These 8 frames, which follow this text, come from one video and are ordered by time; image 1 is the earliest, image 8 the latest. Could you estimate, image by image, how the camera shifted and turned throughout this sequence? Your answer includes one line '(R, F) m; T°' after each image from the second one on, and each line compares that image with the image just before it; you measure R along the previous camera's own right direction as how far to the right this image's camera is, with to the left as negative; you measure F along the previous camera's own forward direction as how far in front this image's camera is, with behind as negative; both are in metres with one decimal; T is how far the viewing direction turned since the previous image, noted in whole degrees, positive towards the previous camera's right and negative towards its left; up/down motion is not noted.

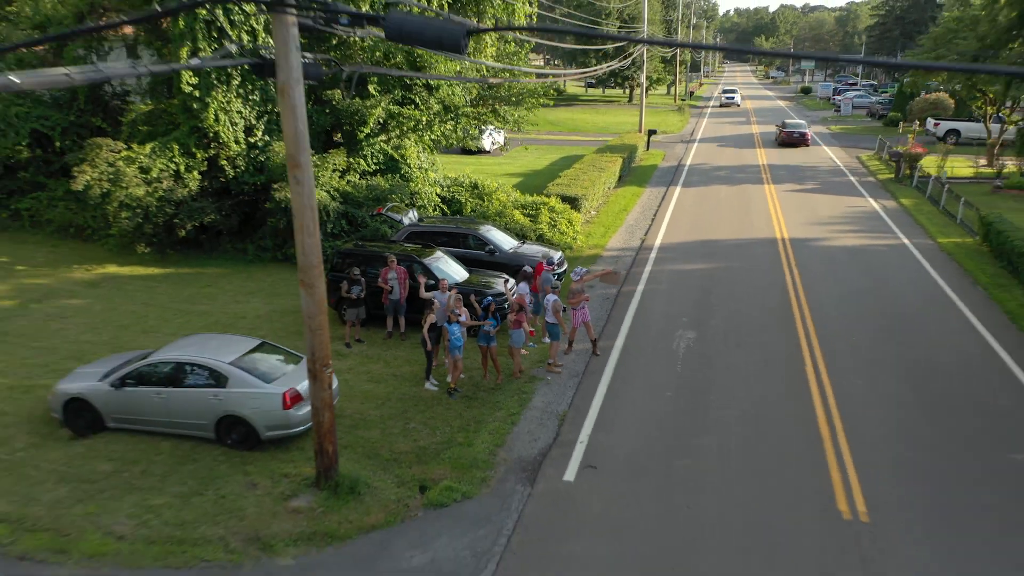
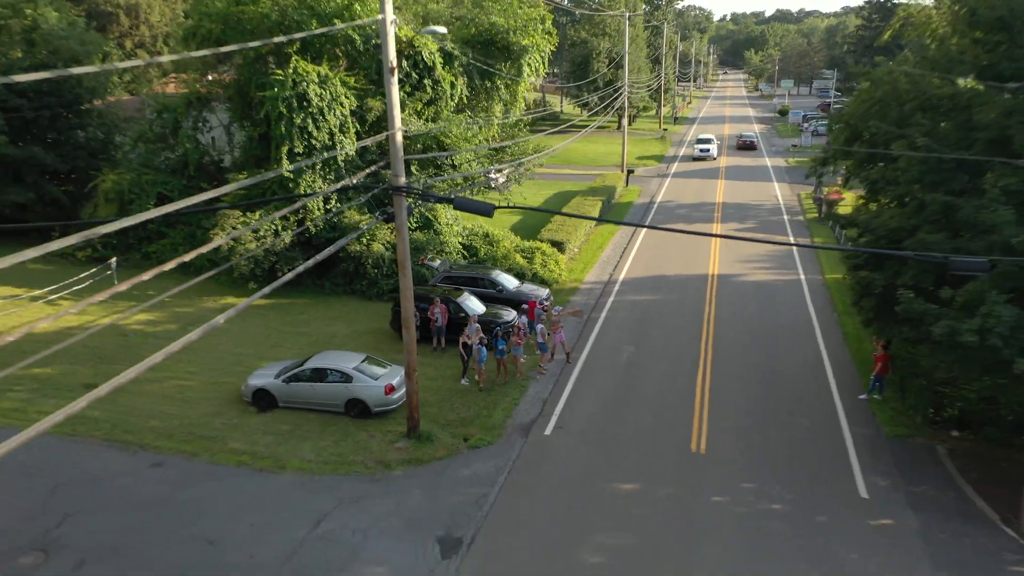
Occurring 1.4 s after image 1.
(0.0, -5.1) m; 0°
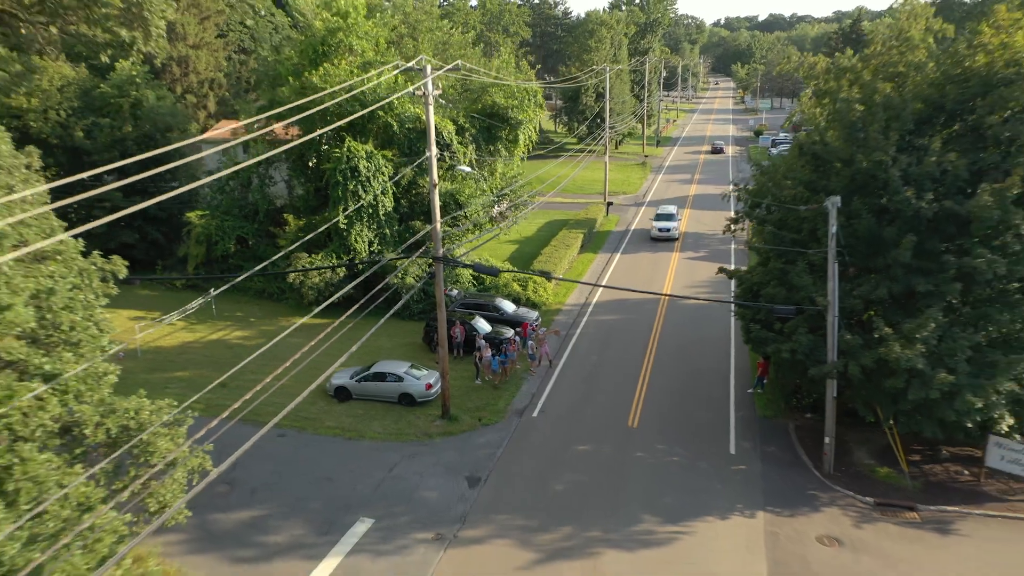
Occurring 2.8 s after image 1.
(0.0, -5.8) m; 0°
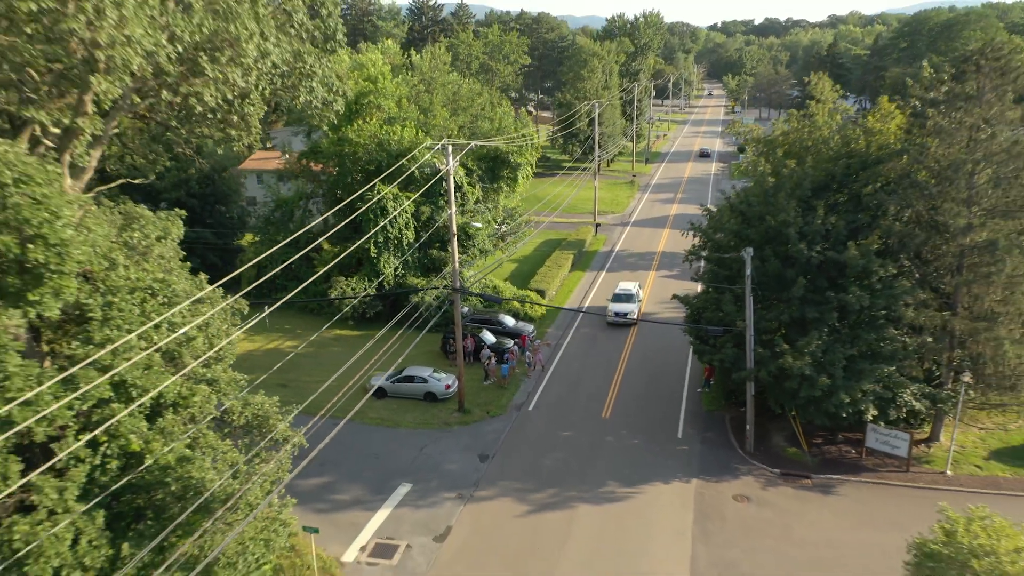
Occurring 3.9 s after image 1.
(0.0, -5.0) m; 0°
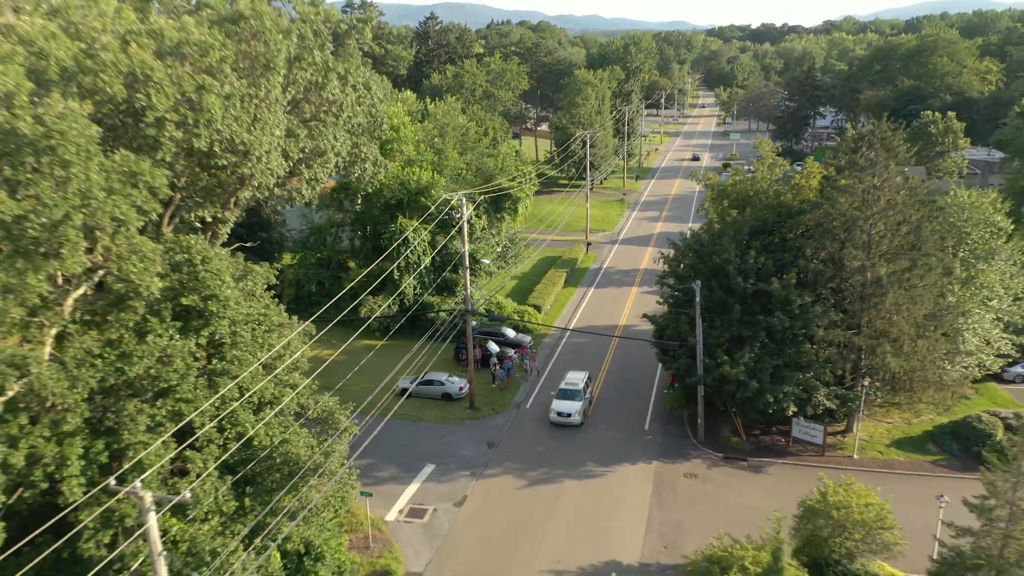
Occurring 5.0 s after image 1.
(0.0, -5.3) m; 0°
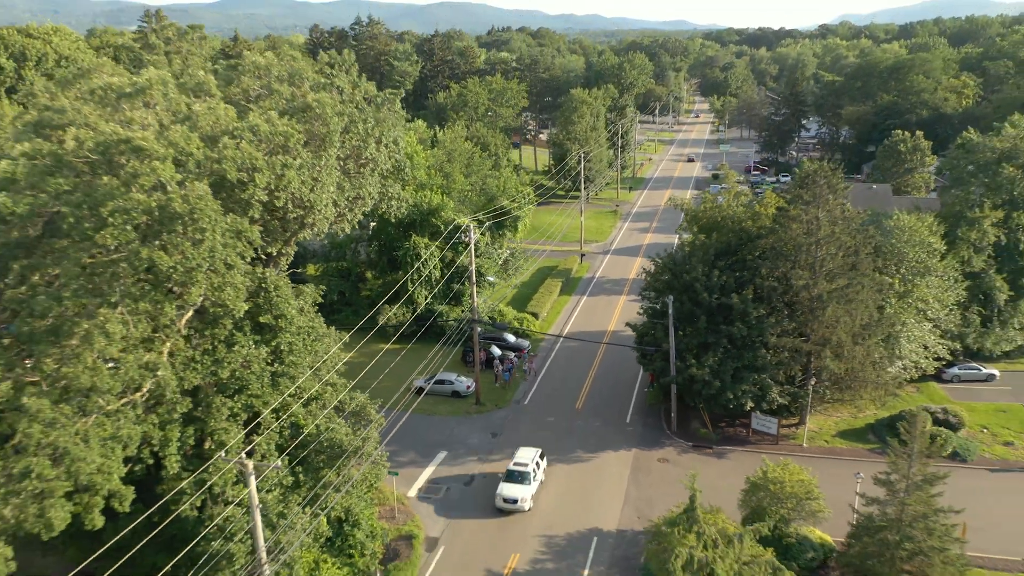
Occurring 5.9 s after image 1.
(0.0, -4.3) m; 0°
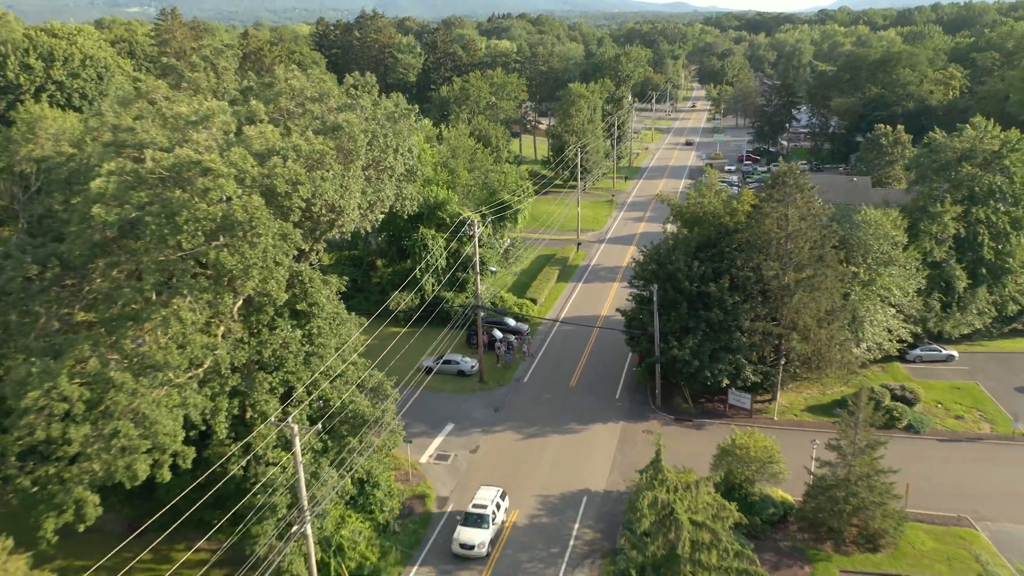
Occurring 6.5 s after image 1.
(0.0, -3.1) m; 0°
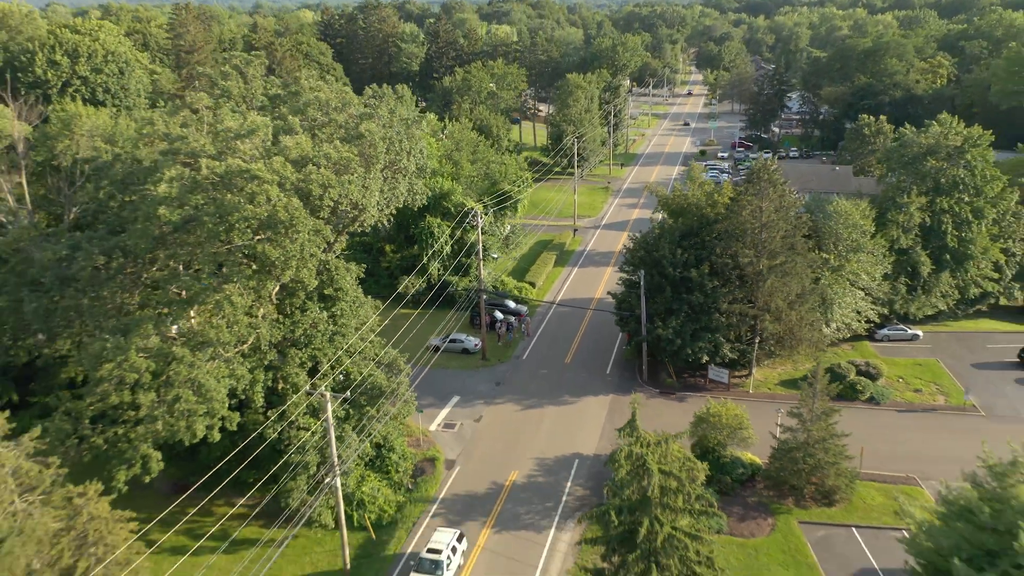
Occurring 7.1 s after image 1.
(0.0, -3.2) m; 0°
